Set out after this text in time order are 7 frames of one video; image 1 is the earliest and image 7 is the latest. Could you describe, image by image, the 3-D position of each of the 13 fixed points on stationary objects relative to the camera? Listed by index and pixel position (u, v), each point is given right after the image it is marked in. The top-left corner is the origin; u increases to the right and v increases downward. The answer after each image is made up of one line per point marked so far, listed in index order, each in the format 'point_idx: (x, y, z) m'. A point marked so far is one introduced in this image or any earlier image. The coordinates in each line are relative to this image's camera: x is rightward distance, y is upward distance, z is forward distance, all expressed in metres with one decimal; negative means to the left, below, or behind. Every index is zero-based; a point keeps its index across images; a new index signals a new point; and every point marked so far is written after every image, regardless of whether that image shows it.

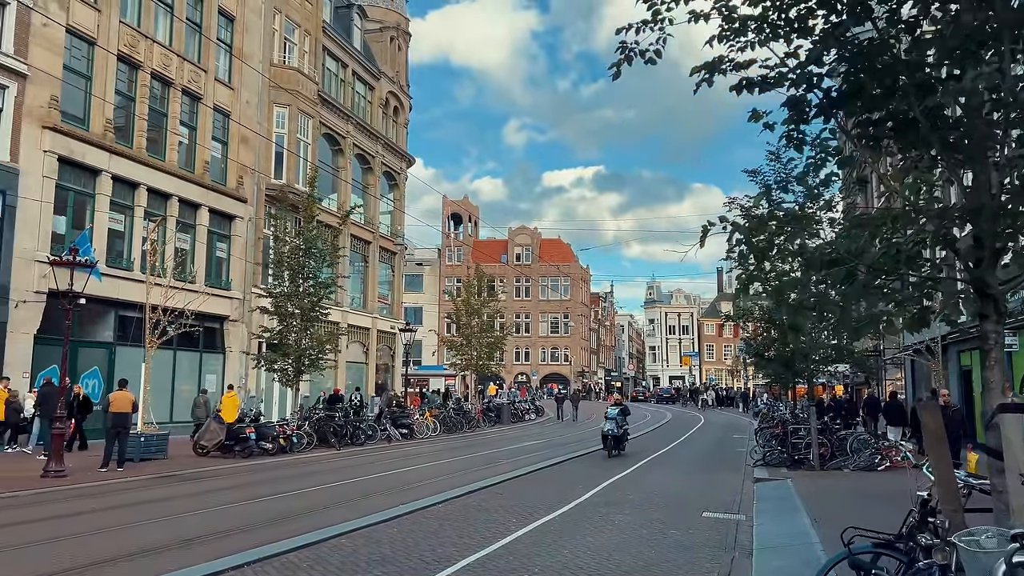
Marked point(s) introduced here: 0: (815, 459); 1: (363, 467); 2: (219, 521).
0: (+6.7, -3.8, +18.4) m
1: (-3.6, -4.3, +19.9) m
2: (-4.5, -3.6, +12.9) m
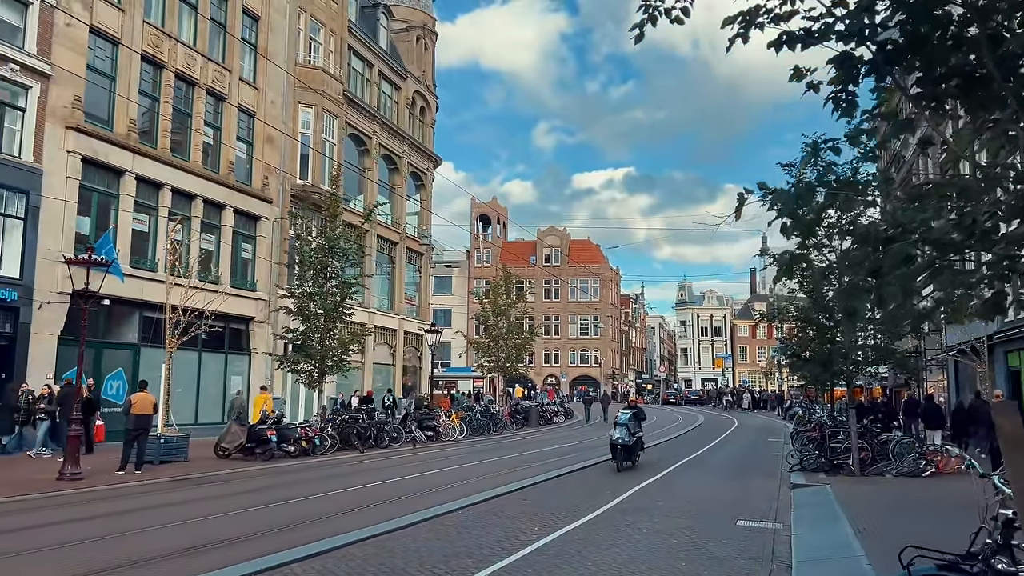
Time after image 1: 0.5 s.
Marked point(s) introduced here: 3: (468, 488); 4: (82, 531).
0: (+7.3, -3.8, +17.6) m
1: (-2.9, -4.2, +19.4) m
2: (-4.2, -3.5, +12.5) m
3: (-0.8, -4.1, +16.9) m
4: (-6.1, -3.4, +11.8) m
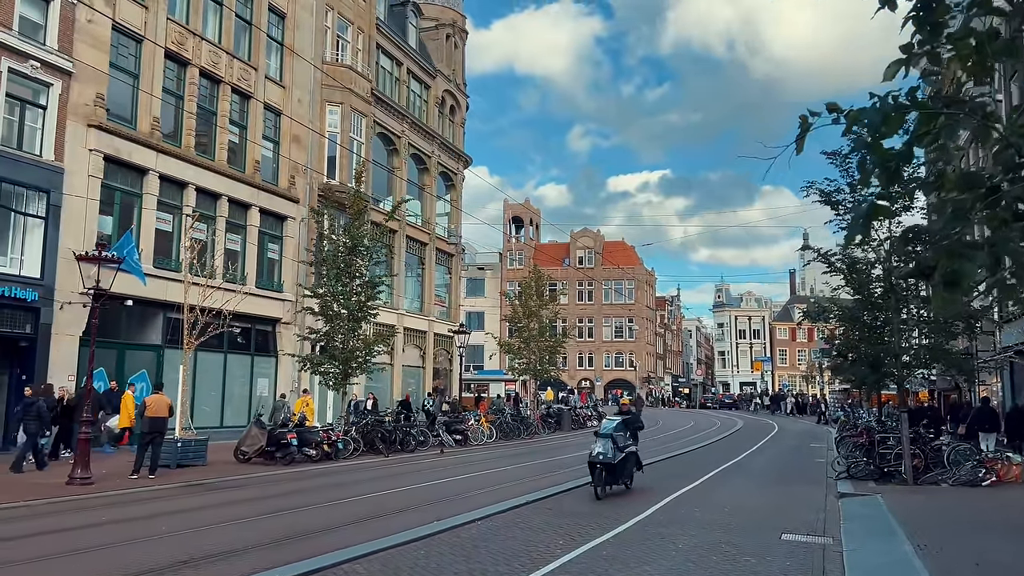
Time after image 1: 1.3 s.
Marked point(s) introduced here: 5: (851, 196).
0: (+7.9, -3.7, +16.5) m
1: (-2.3, -4.2, +18.7) m
2: (-3.8, -3.5, +11.8) m
3: (-0.3, -4.0, +16.1) m
4: (-5.8, -3.4, +11.3) m
5: (+7.3, +2.0, +17.9) m
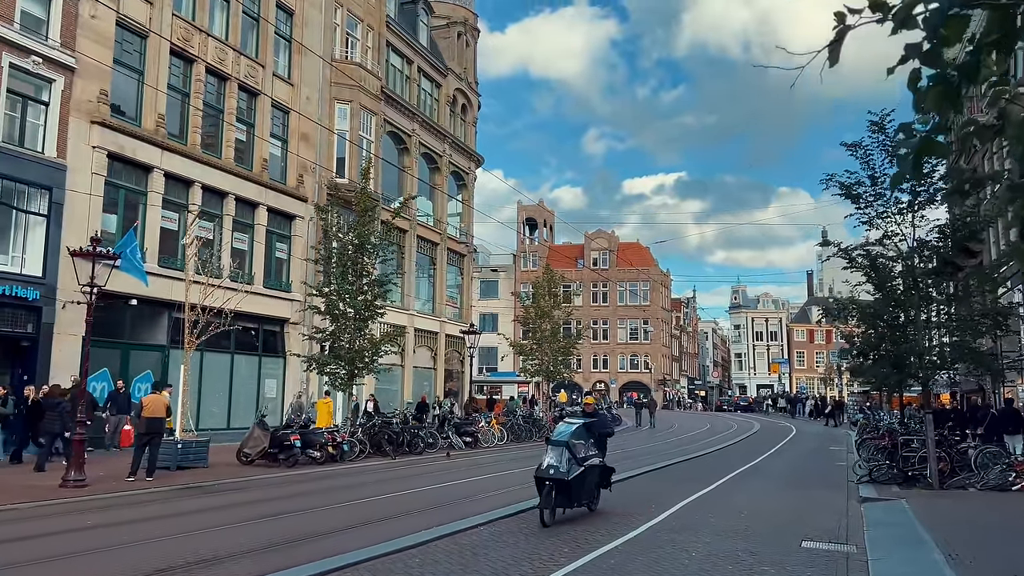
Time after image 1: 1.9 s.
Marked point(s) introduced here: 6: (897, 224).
0: (+8.0, -3.6, +15.8) m
1: (-2.1, -4.2, +18.2) m
2: (-3.7, -3.4, +11.4) m
3: (-0.1, -3.9, +15.5) m
4: (-5.7, -3.3, +10.9) m
5: (+7.5, +2.1, +17.2) m
6: (+7.9, +1.3, +17.1) m
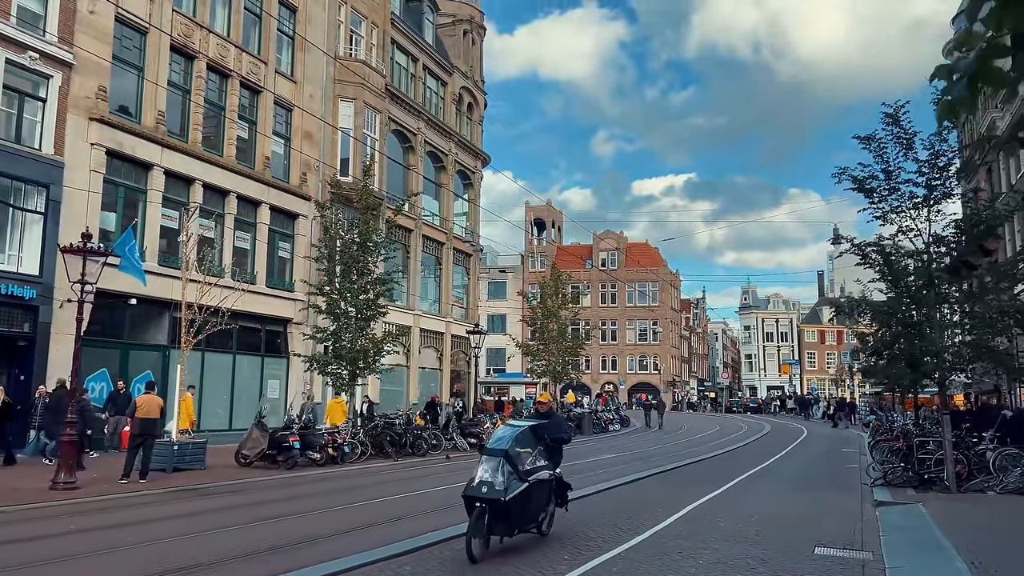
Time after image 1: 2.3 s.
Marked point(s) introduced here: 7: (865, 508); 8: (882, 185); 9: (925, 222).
0: (+8.1, -3.5, +15.3) m
1: (-2.0, -4.1, +17.8) m
2: (-3.7, -3.3, +11.0) m
3: (-0.1, -3.9, +15.1) m
4: (-5.7, -3.3, +10.5) m
5: (+7.5, +2.1, +16.7) m
6: (+8.0, +1.4, +16.6) m
7: (+5.8, -3.6, +13.7) m
8: (+7.4, +2.1, +16.7) m
9: (+8.3, +1.3, +16.7) m
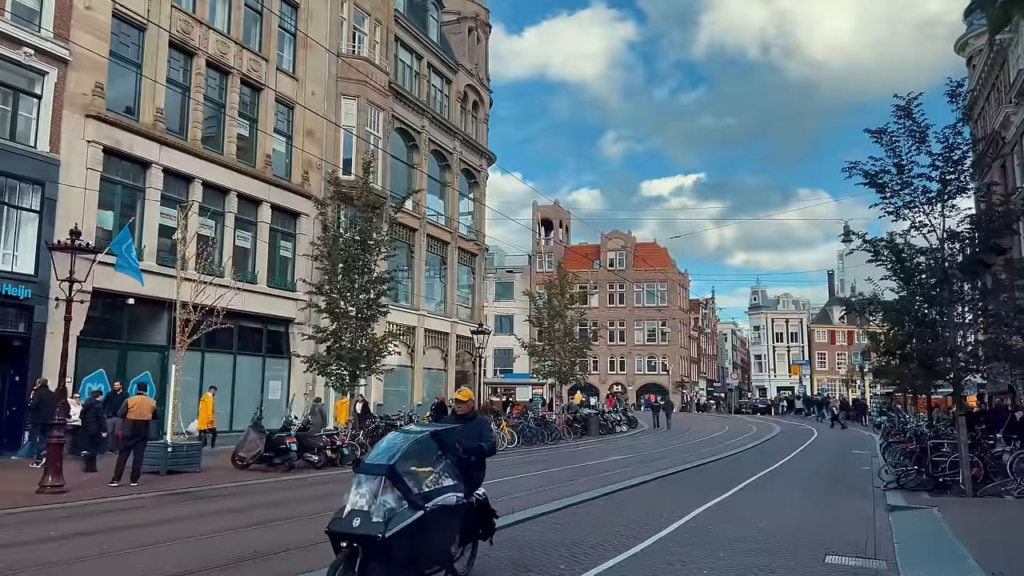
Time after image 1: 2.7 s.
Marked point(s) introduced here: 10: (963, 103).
0: (+8.1, -3.5, +14.8) m
1: (-2.0, -4.1, +17.4) m
2: (-3.8, -3.3, +10.6) m
3: (0.0, -3.8, +14.7) m
4: (-5.8, -3.2, +10.1) m
5: (+7.6, +2.2, +16.2) m
6: (+8.0, +1.4, +16.1) m
7: (+5.8, -3.6, +13.2) m
8: (+7.5, +2.1, +16.2) m
9: (+8.3, +1.4, +16.2) m
10: (+9.3, +3.8, +17.1) m
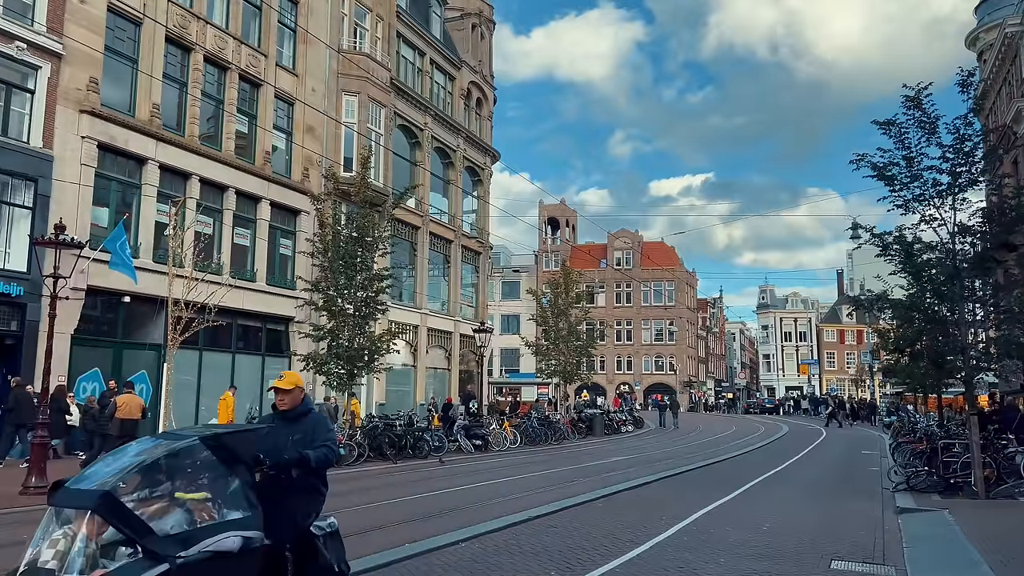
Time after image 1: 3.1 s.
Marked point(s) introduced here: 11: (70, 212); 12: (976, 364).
0: (+8.0, -3.4, +14.3) m
1: (-2.0, -4.0, +17.1) m
2: (-3.8, -3.2, +10.2) m
3: (-0.1, -3.8, +14.3) m
4: (-5.9, -3.2, +9.8) m
5: (+7.5, +2.2, +15.8) m
6: (+8.0, +1.5, +15.6) m
7: (+5.8, -3.5, +12.8) m
8: (+7.4, +2.2, +15.8) m
9: (+8.3, +1.4, +15.7) m
10: (+9.3, +3.9, +16.6) m
11: (-10.6, +1.8, +20.0) m
12: (+8.8, -1.4, +15.7) m
